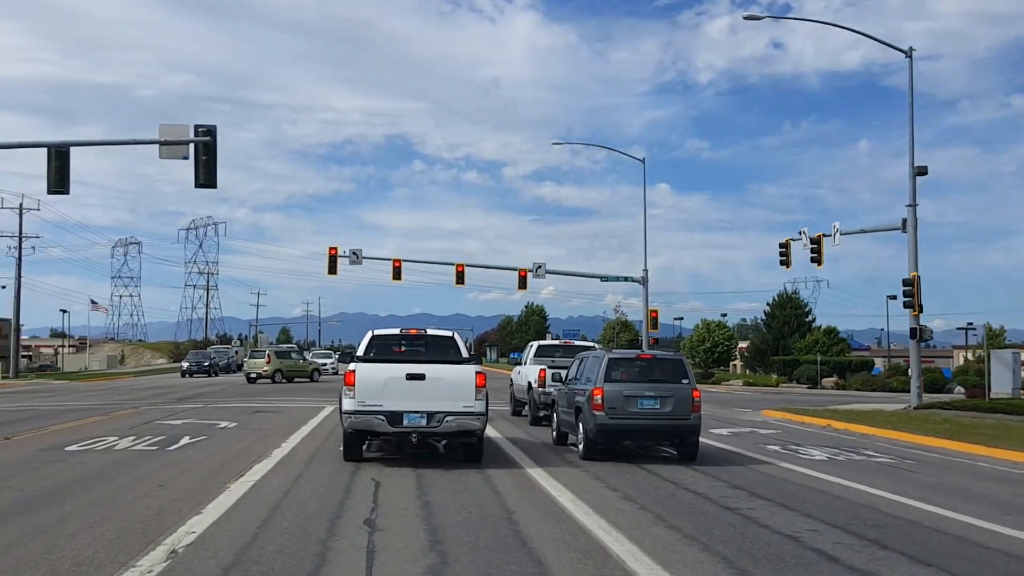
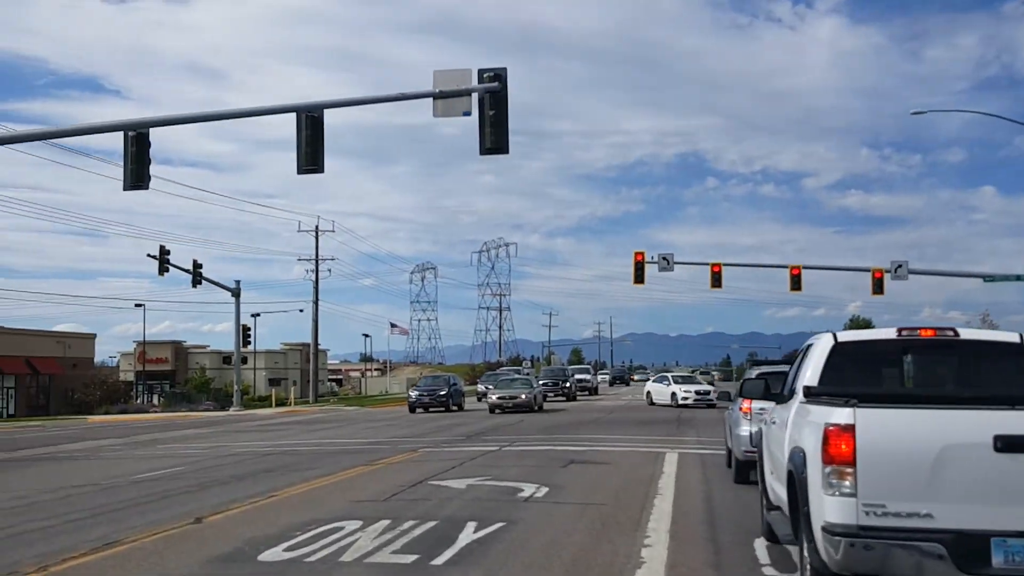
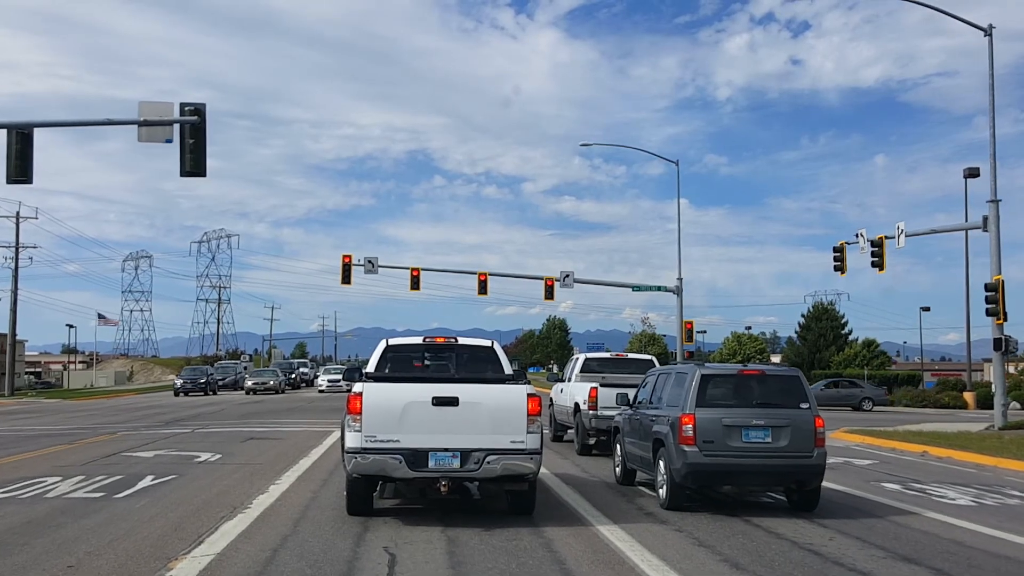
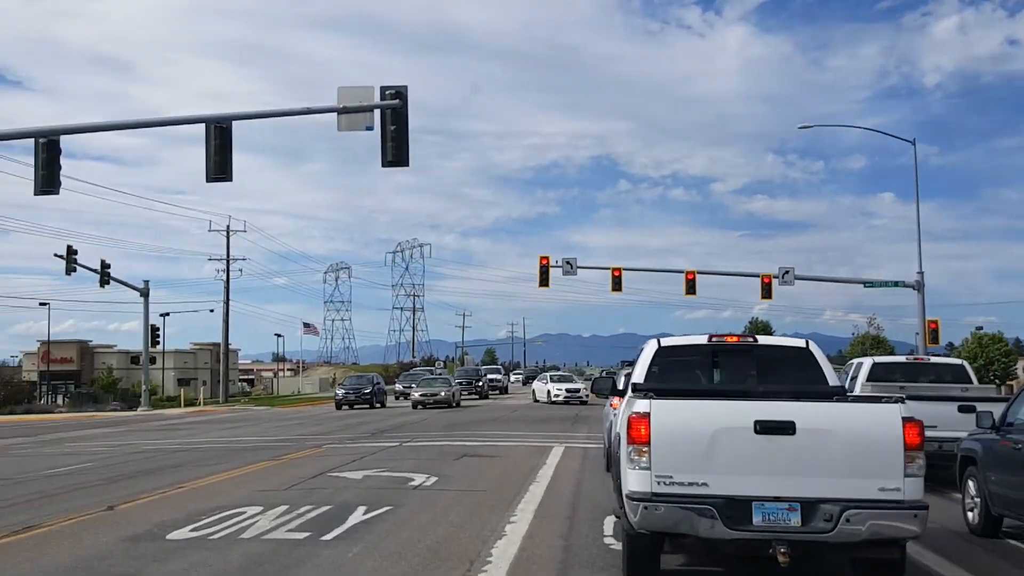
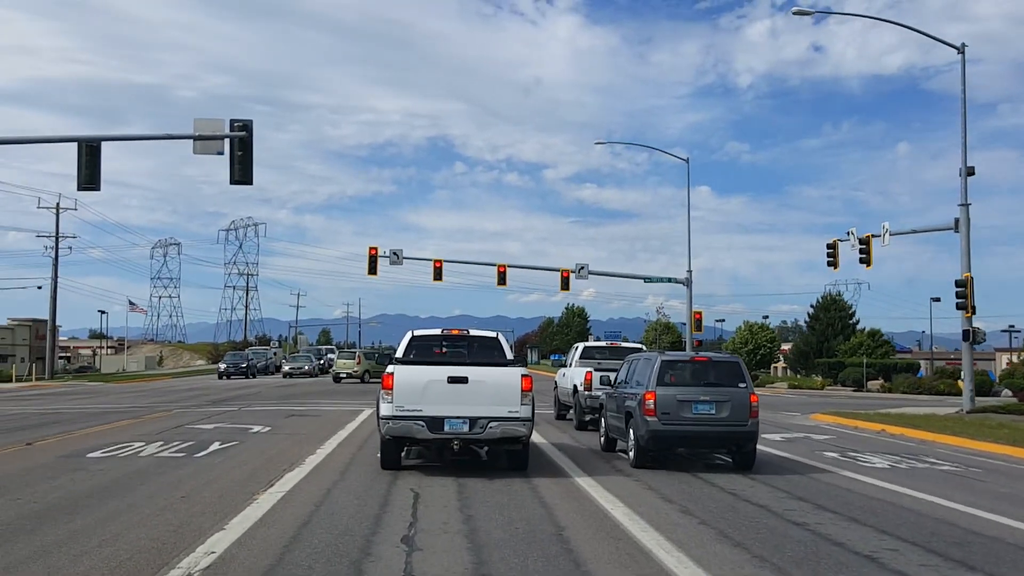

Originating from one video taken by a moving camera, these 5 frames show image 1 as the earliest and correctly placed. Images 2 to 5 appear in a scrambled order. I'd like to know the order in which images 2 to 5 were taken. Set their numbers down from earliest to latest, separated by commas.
5, 3, 4, 2
